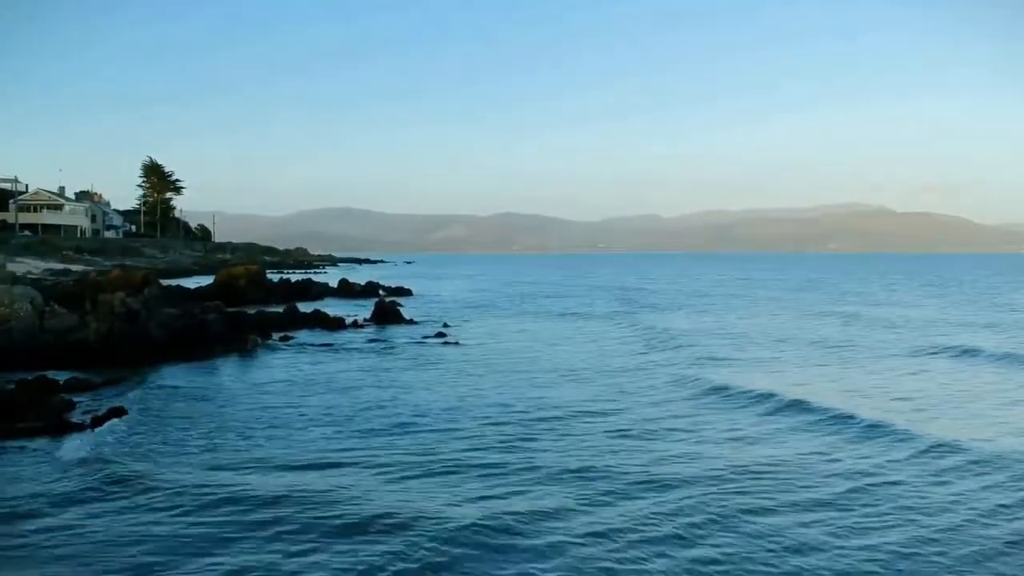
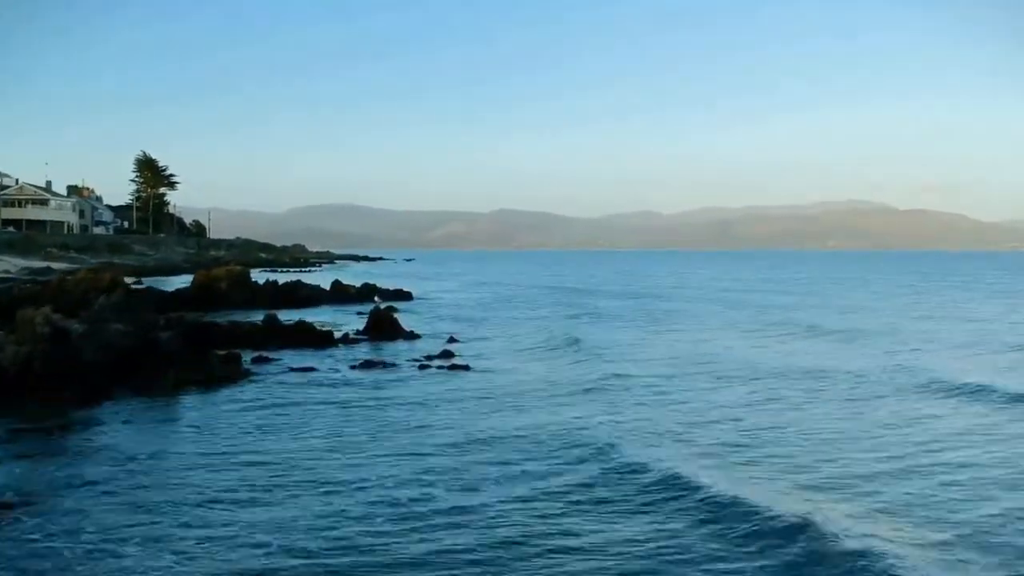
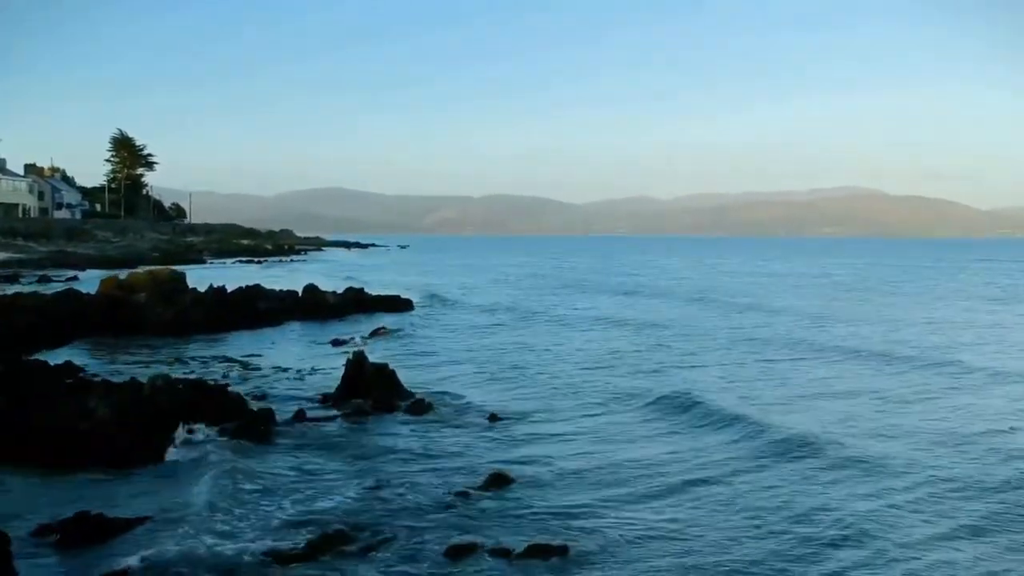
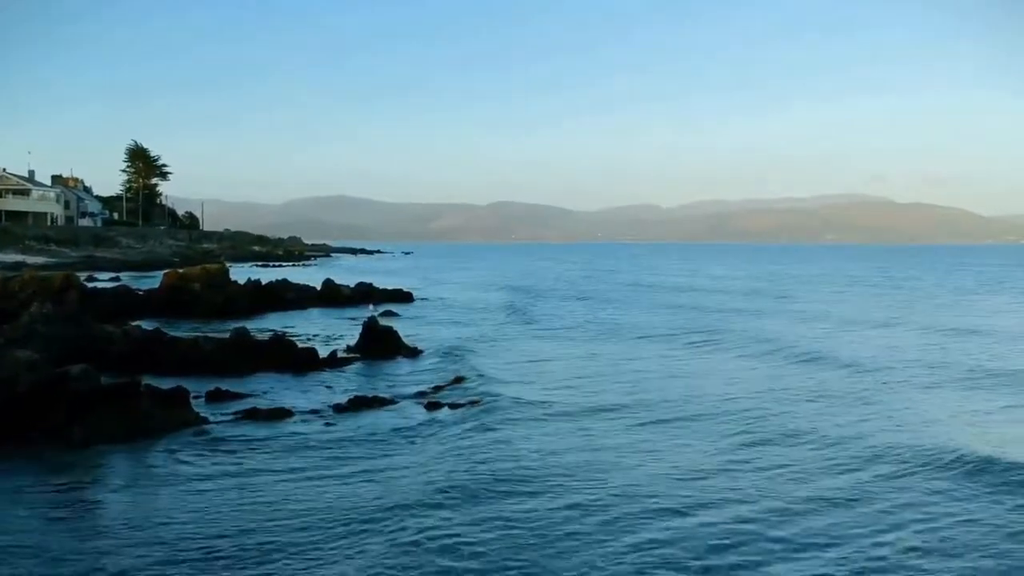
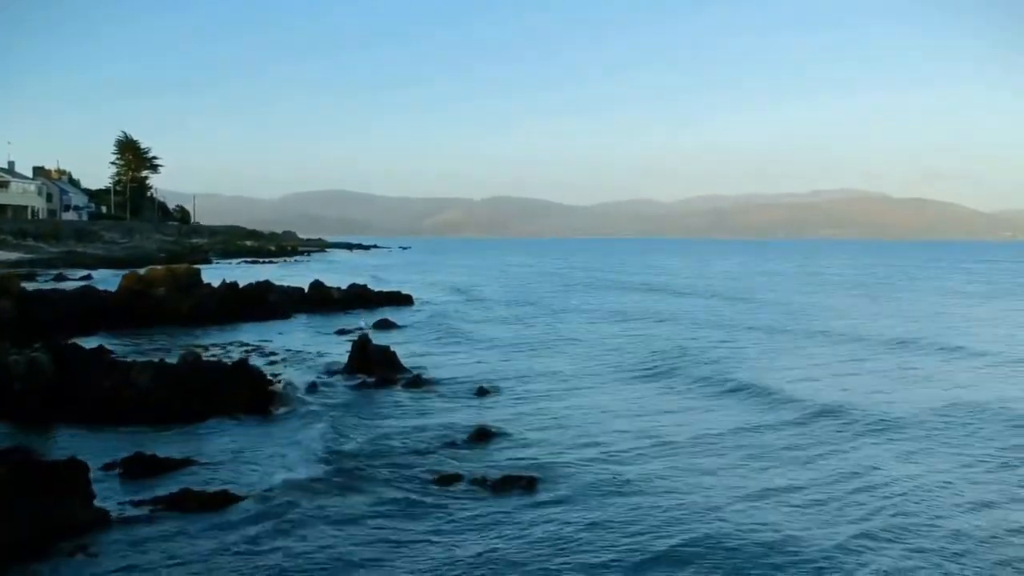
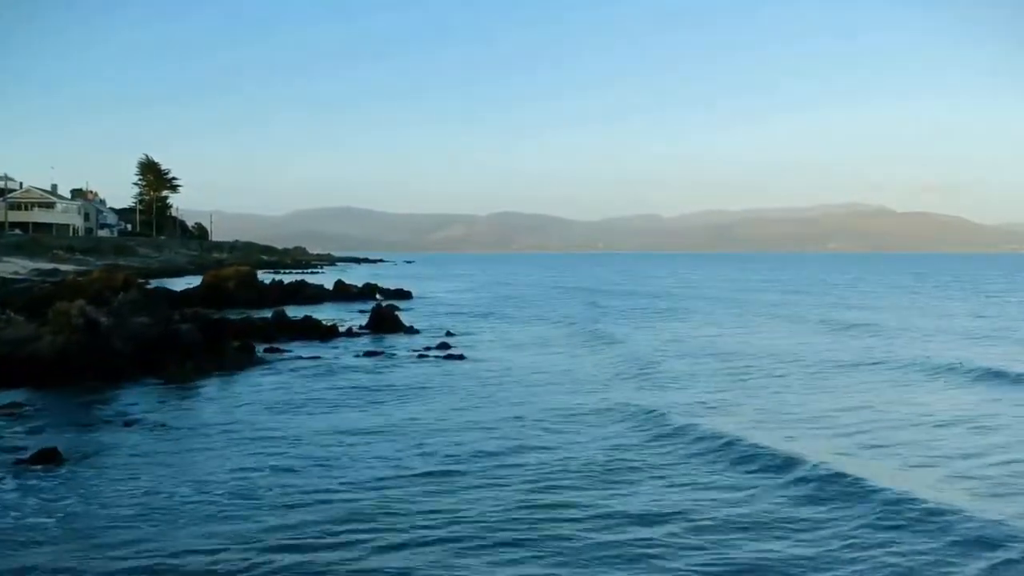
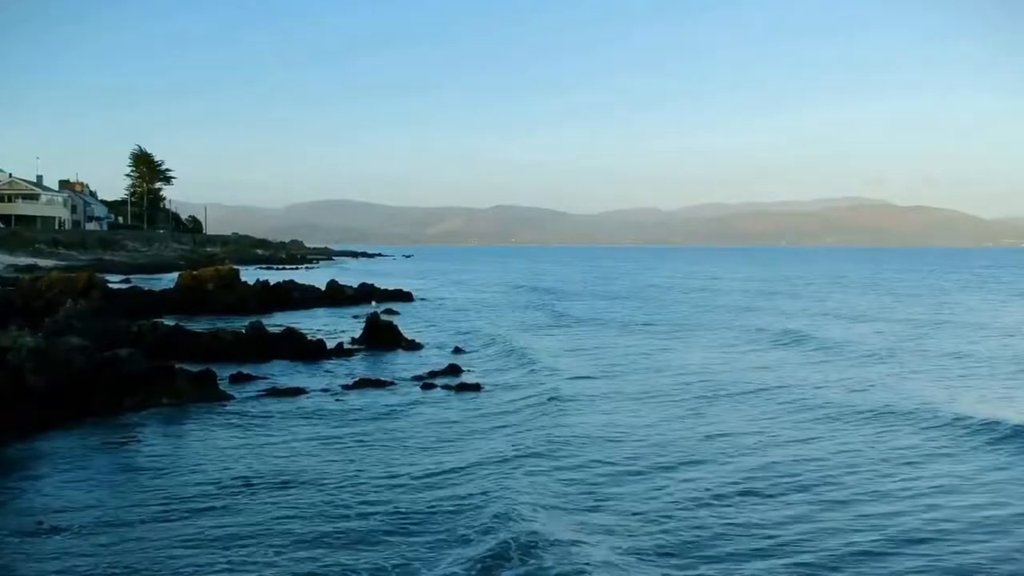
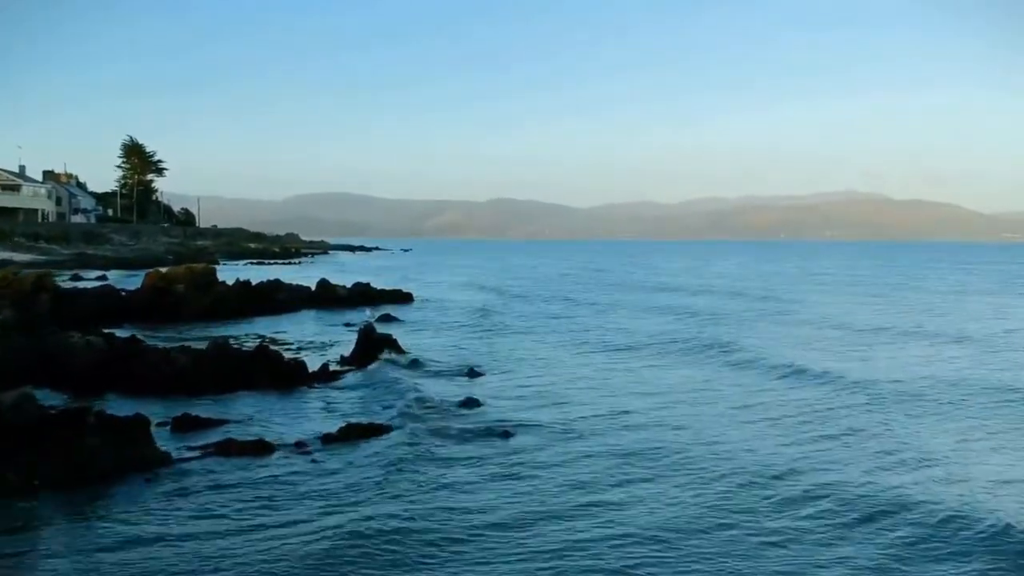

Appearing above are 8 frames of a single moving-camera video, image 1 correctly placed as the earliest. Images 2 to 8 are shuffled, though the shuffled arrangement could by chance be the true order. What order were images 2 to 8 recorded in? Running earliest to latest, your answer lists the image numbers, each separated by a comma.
6, 2, 7, 4, 8, 5, 3
